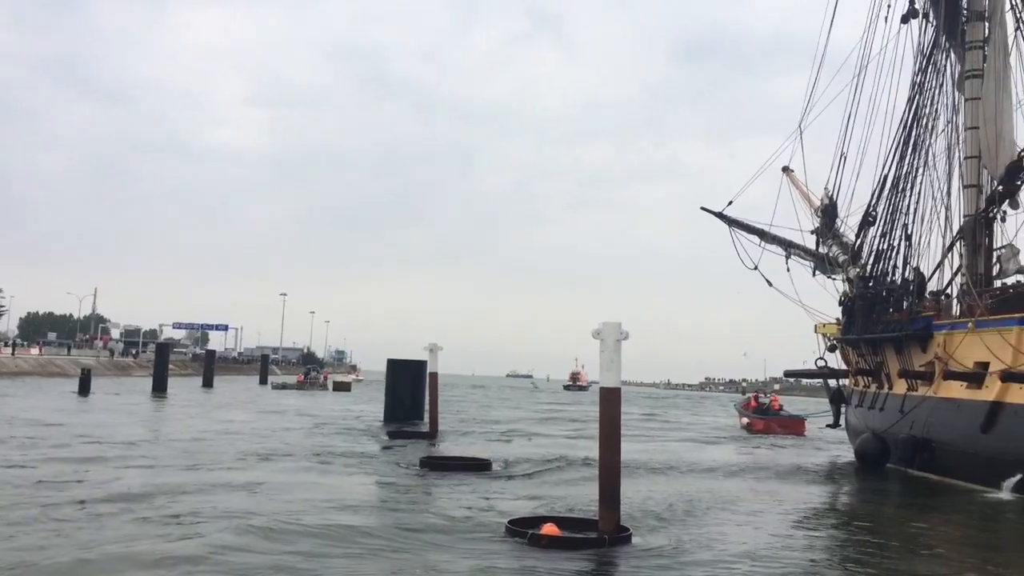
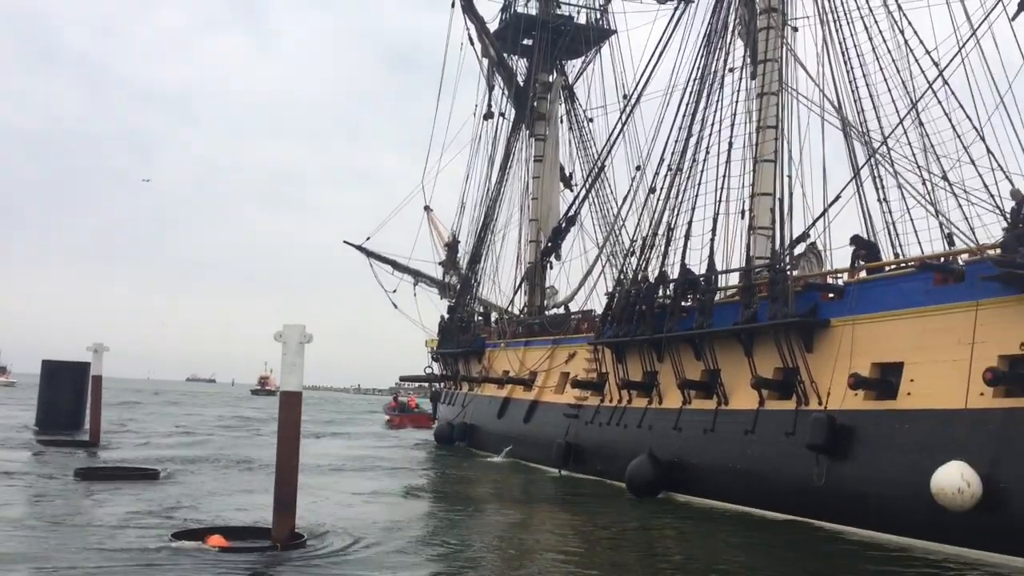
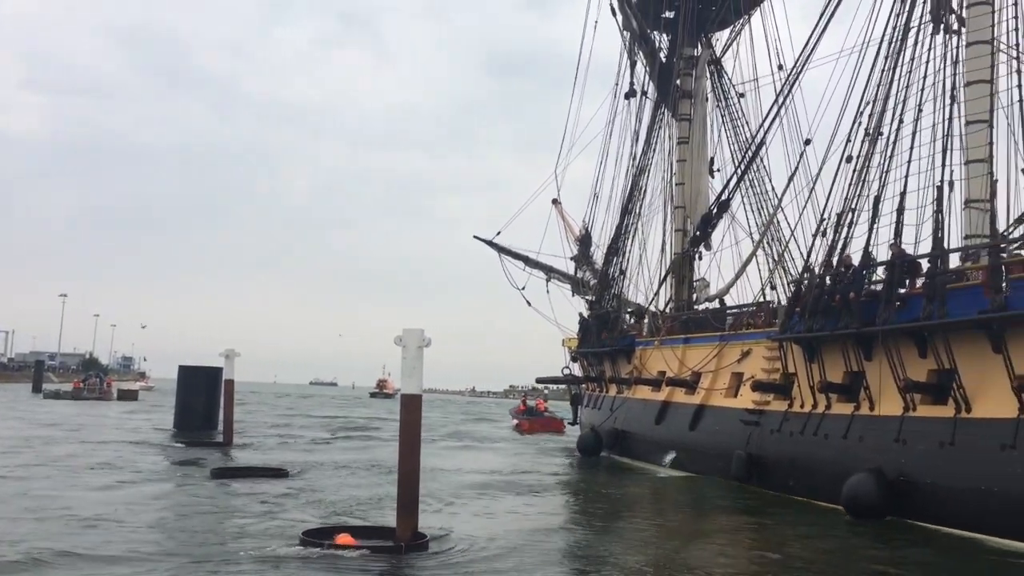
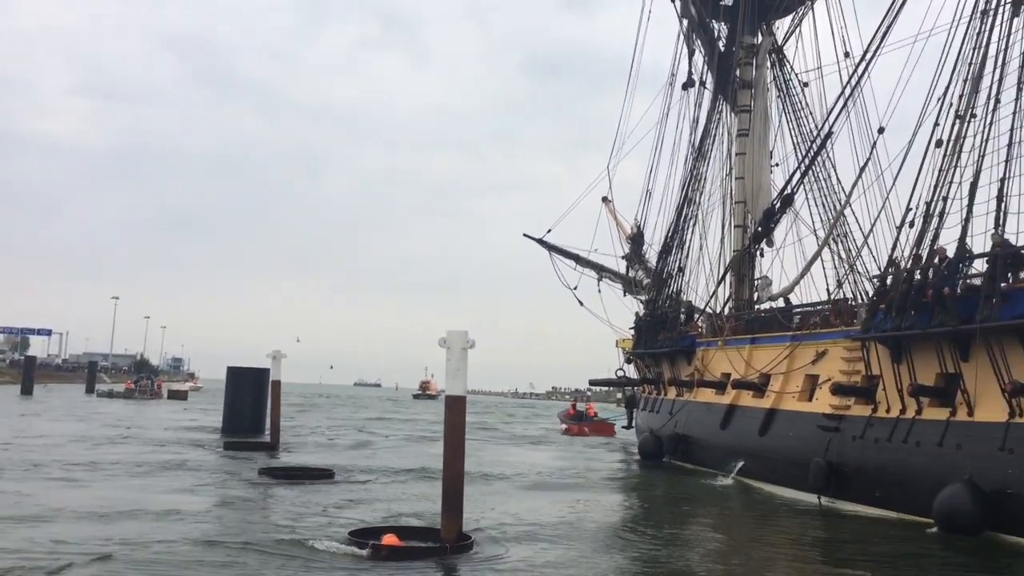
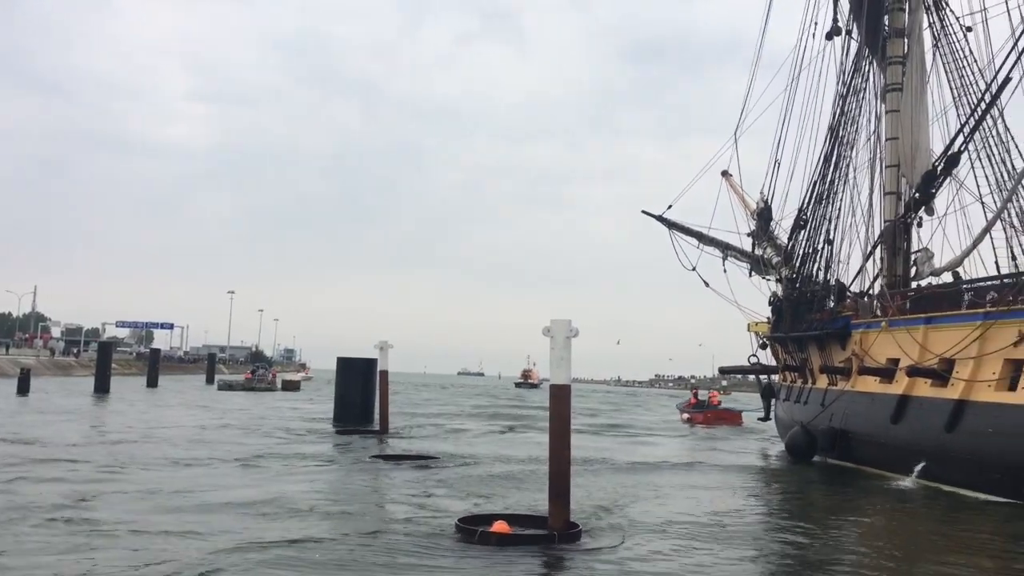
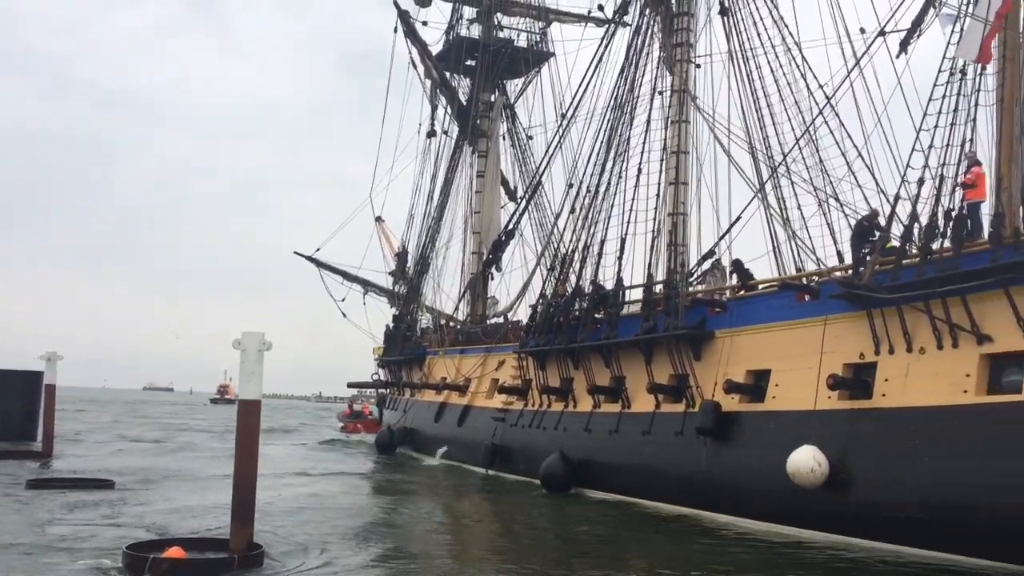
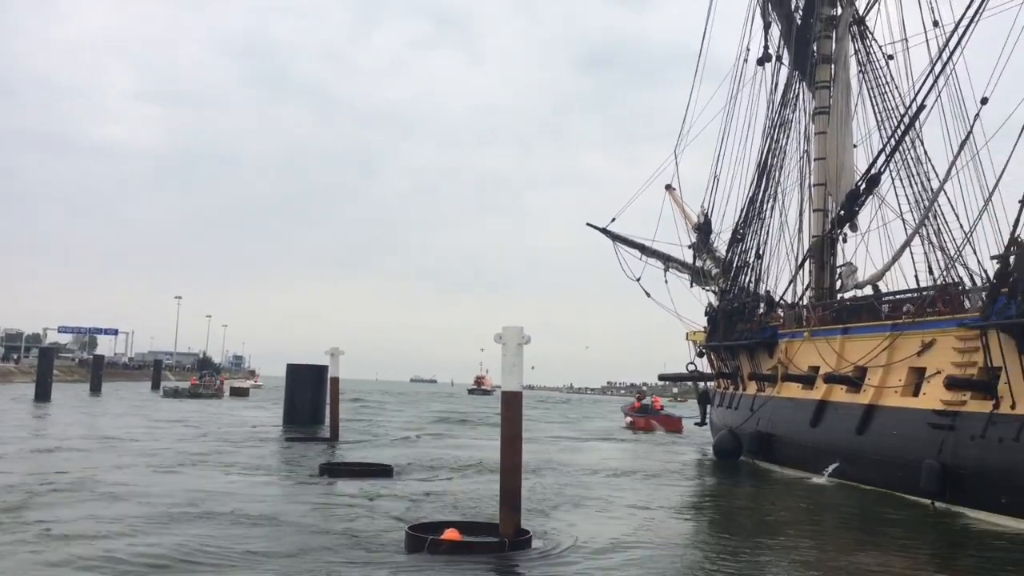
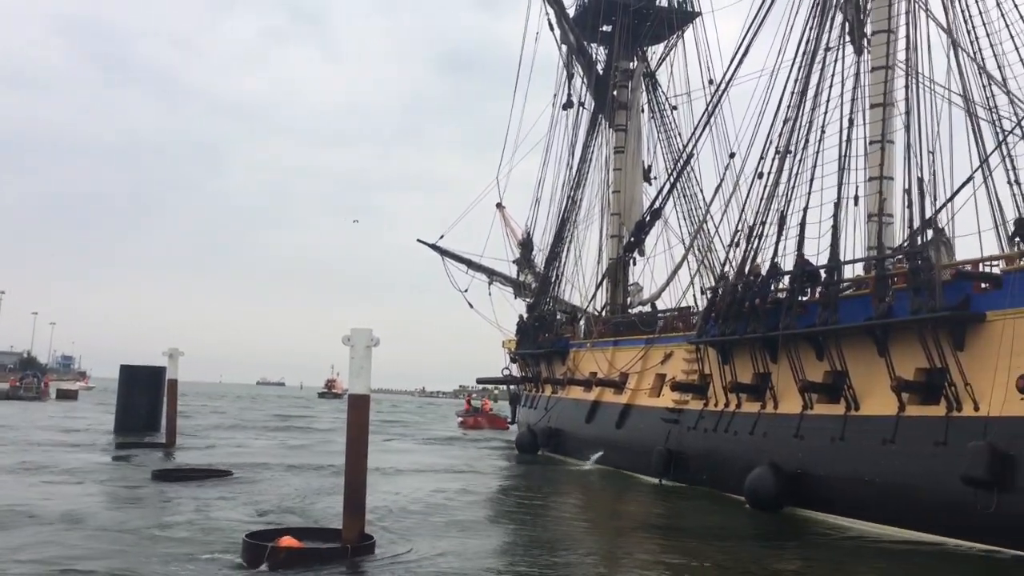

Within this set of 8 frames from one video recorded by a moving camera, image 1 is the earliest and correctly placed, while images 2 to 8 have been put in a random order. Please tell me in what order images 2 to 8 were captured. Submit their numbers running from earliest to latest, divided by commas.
5, 7, 4, 3, 8, 2, 6
